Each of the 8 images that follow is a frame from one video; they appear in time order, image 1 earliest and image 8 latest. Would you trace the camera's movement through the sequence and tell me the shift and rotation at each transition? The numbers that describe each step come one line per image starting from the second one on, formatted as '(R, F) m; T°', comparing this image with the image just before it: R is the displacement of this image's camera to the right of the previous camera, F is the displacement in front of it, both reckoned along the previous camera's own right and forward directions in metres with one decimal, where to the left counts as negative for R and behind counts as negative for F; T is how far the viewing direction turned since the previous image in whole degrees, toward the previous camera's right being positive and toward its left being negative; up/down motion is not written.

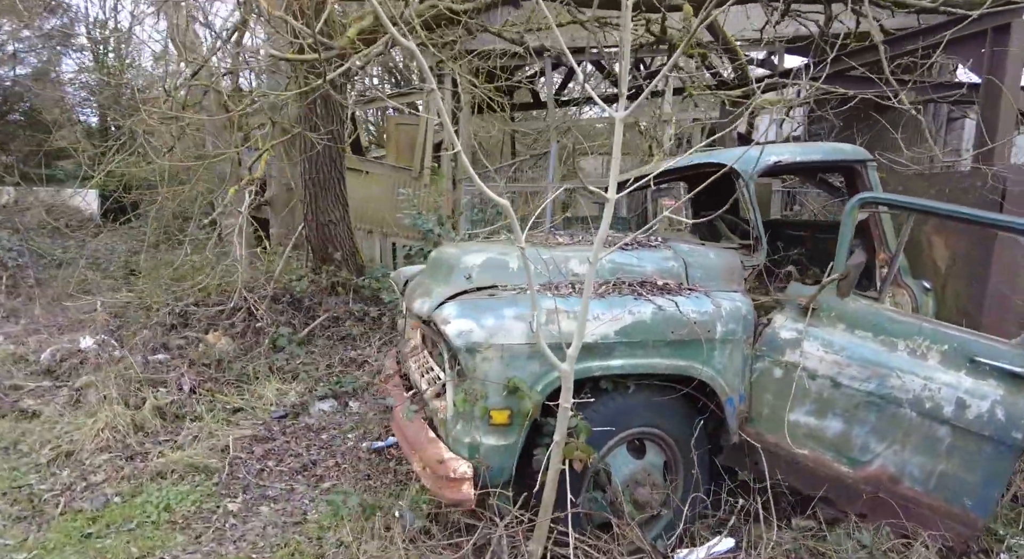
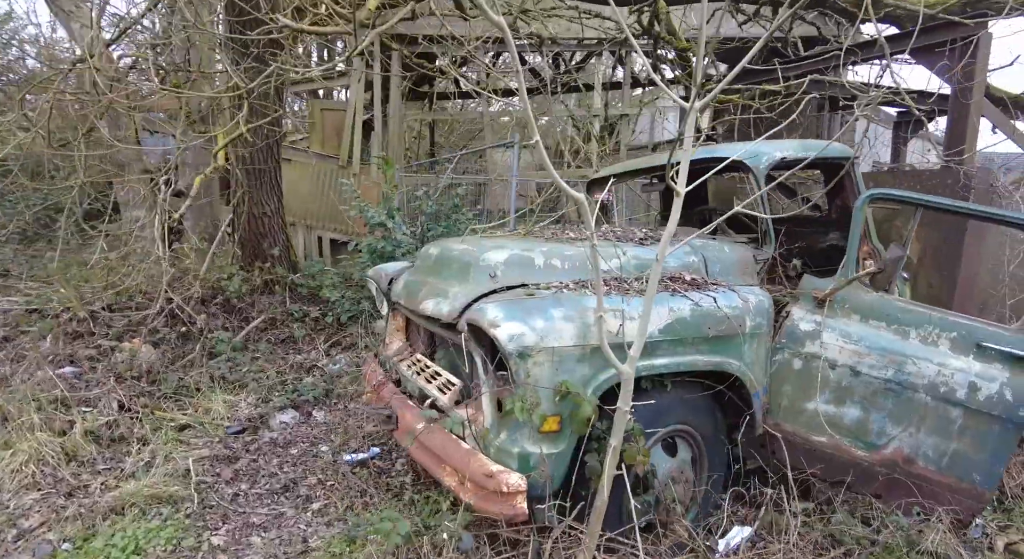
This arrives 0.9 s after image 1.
(-0.6, +0.2) m; +10°
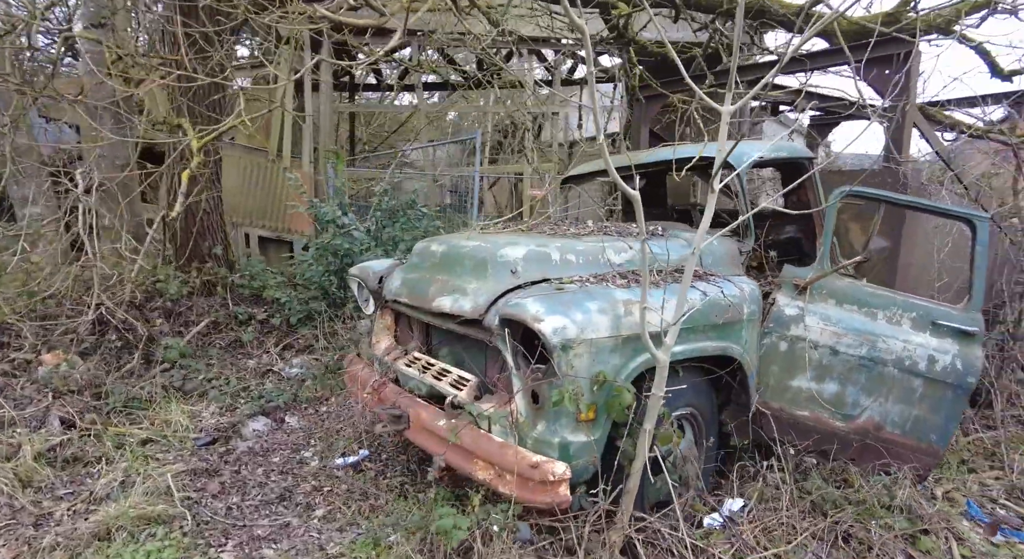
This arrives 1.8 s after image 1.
(-0.5, 0.0) m; +9°
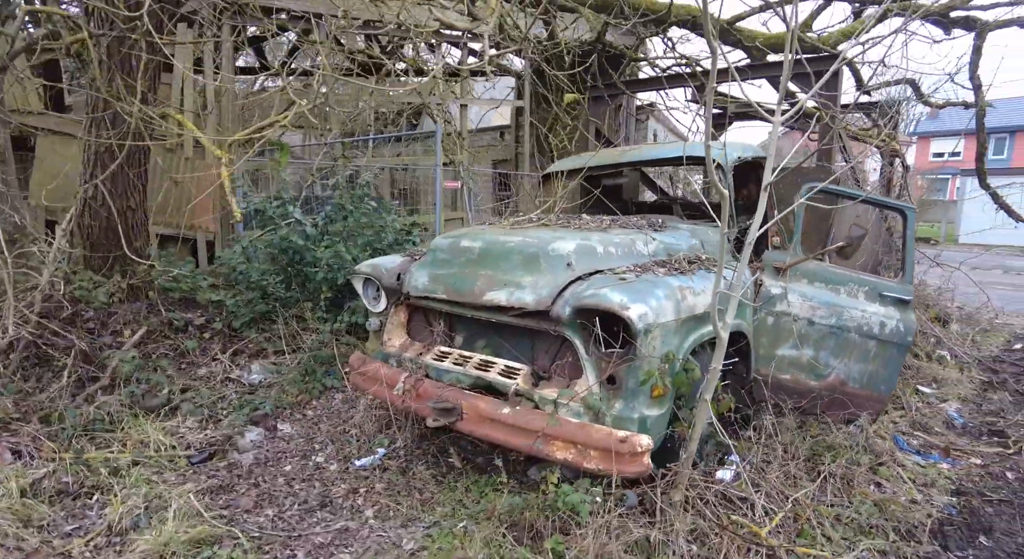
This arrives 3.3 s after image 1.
(-0.9, 0.0) m; +14°
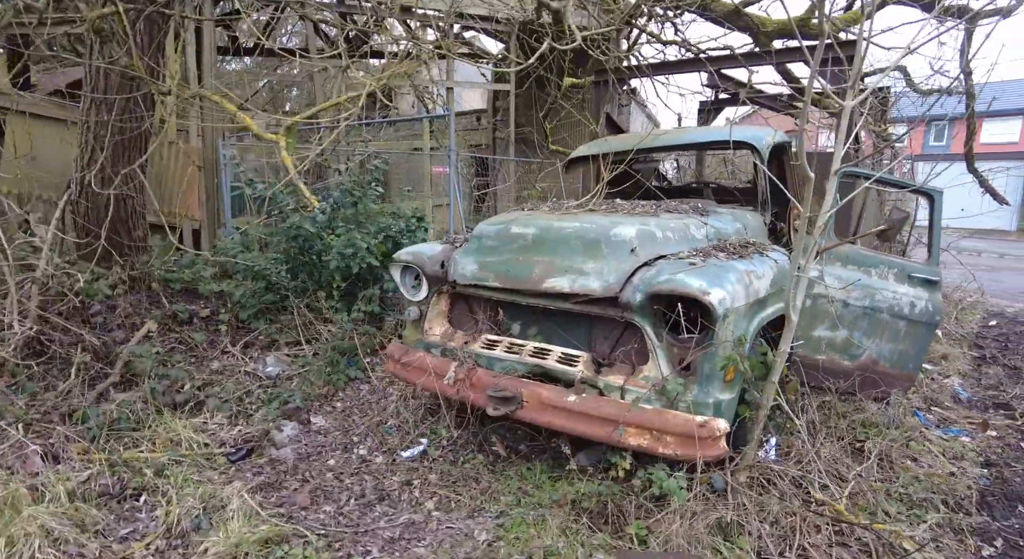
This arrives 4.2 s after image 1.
(-0.5, +0.1) m; +4°
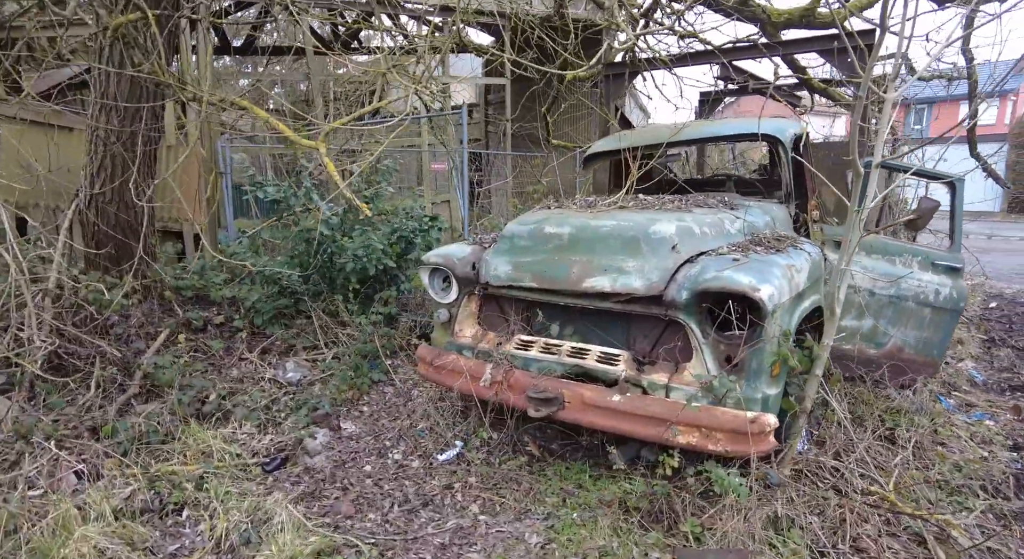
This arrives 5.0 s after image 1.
(-0.2, 0.0) m; +1°
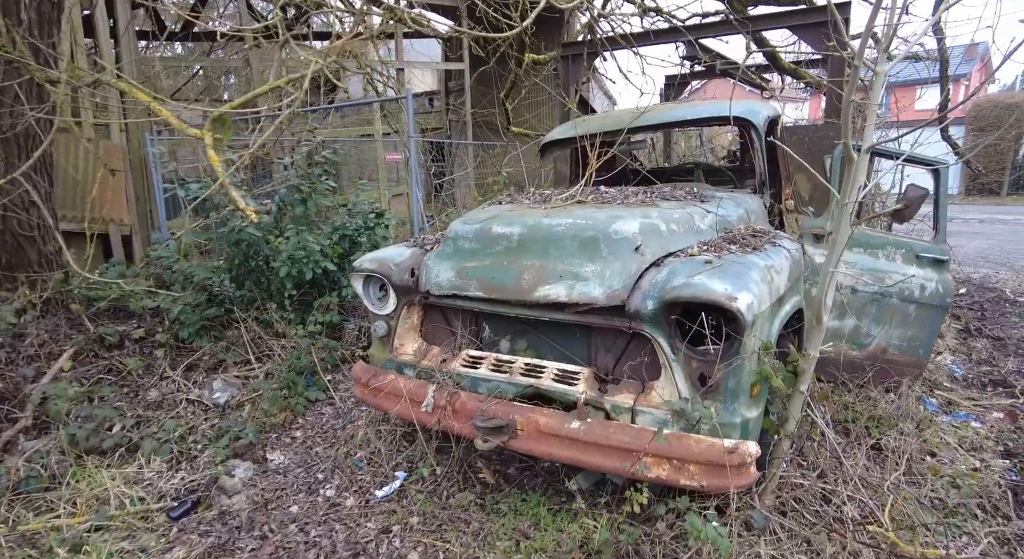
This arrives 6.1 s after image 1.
(+0.1, +0.4) m; +3°
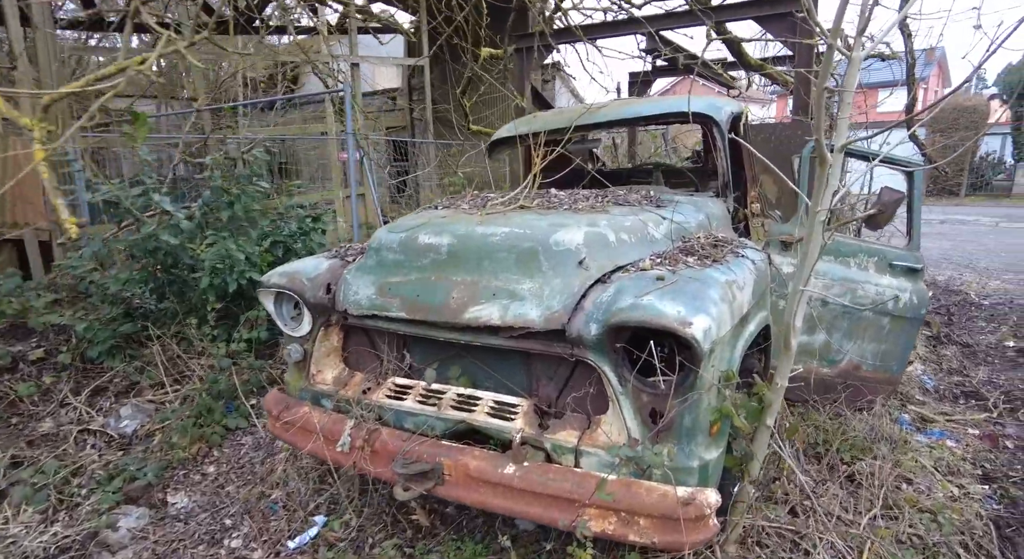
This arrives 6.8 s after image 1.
(+0.2, +0.3) m; +3°
